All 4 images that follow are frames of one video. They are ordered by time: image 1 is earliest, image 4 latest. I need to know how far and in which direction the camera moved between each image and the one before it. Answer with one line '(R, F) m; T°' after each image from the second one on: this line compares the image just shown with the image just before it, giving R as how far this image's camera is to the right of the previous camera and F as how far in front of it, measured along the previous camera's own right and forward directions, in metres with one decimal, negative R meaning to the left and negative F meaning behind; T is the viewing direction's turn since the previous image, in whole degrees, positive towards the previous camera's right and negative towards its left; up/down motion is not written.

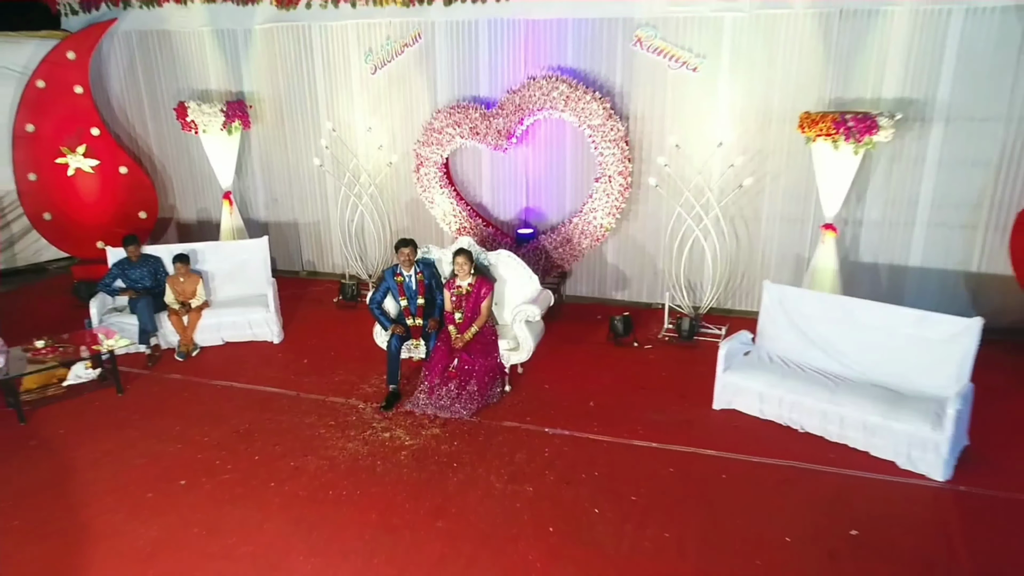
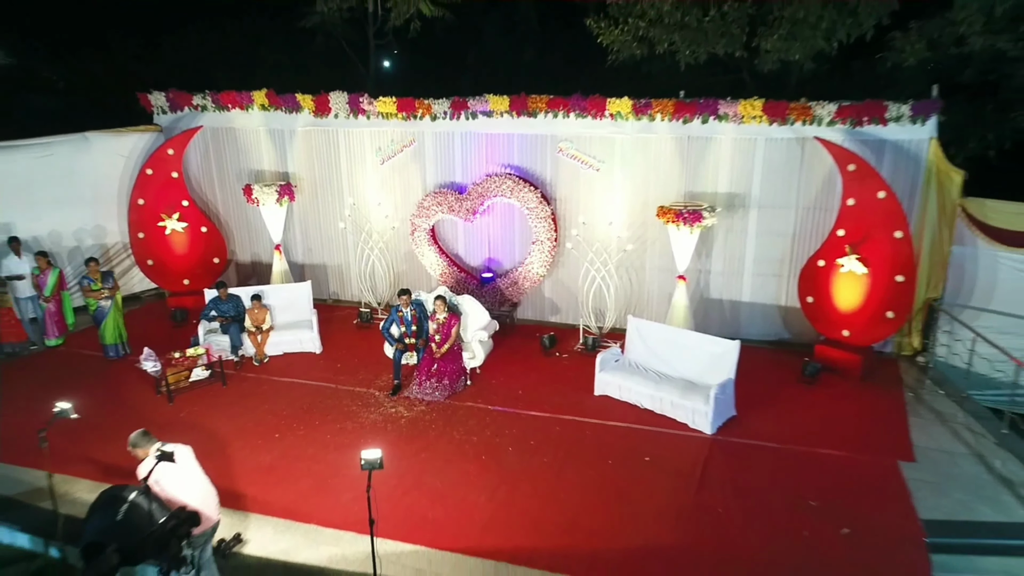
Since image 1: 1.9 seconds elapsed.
(+0.4, -2.6) m; 0°
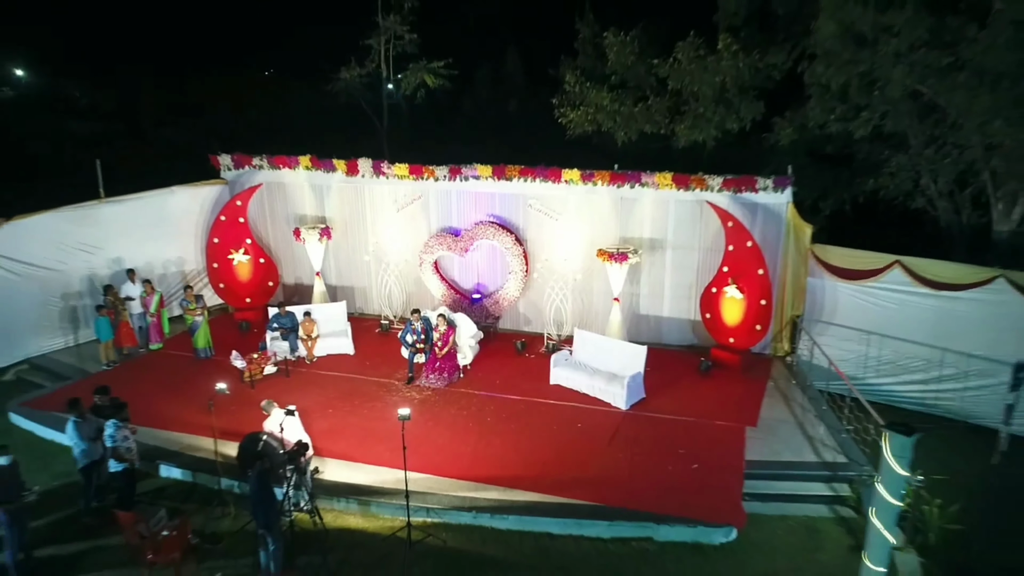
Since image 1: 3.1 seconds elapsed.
(+0.3, -2.9) m; 0°
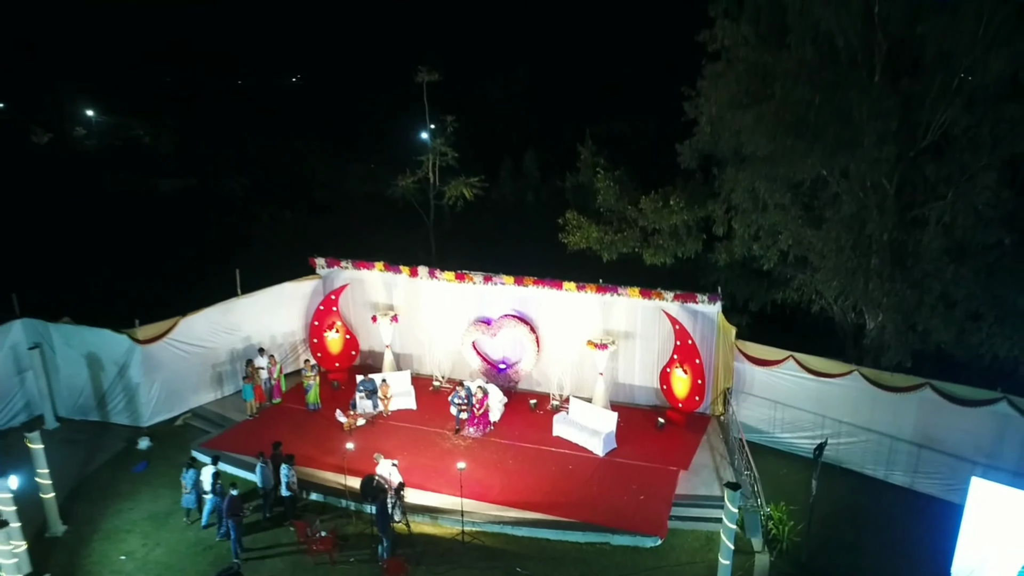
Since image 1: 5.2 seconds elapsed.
(+0.1, -4.5) m; -2°
